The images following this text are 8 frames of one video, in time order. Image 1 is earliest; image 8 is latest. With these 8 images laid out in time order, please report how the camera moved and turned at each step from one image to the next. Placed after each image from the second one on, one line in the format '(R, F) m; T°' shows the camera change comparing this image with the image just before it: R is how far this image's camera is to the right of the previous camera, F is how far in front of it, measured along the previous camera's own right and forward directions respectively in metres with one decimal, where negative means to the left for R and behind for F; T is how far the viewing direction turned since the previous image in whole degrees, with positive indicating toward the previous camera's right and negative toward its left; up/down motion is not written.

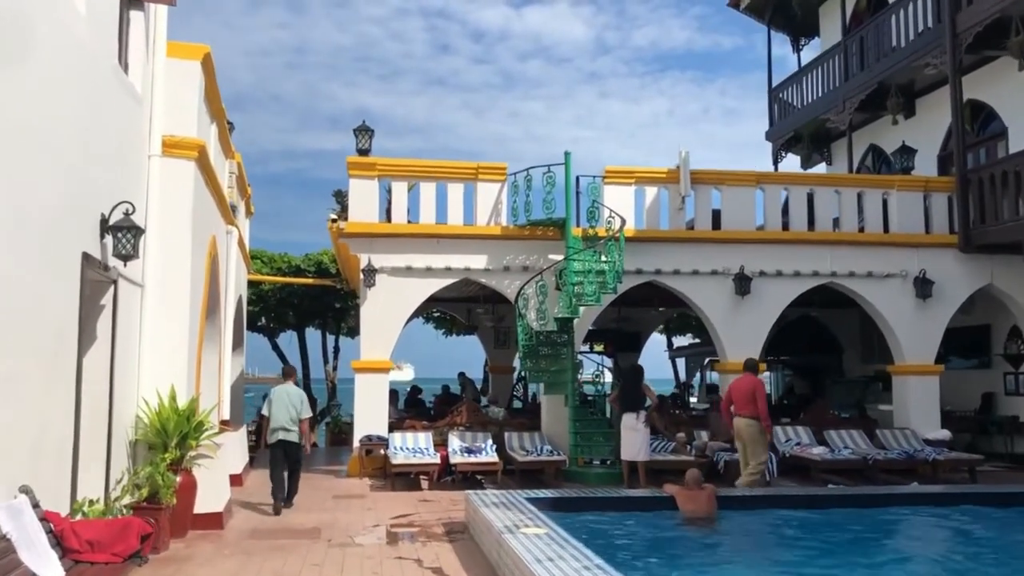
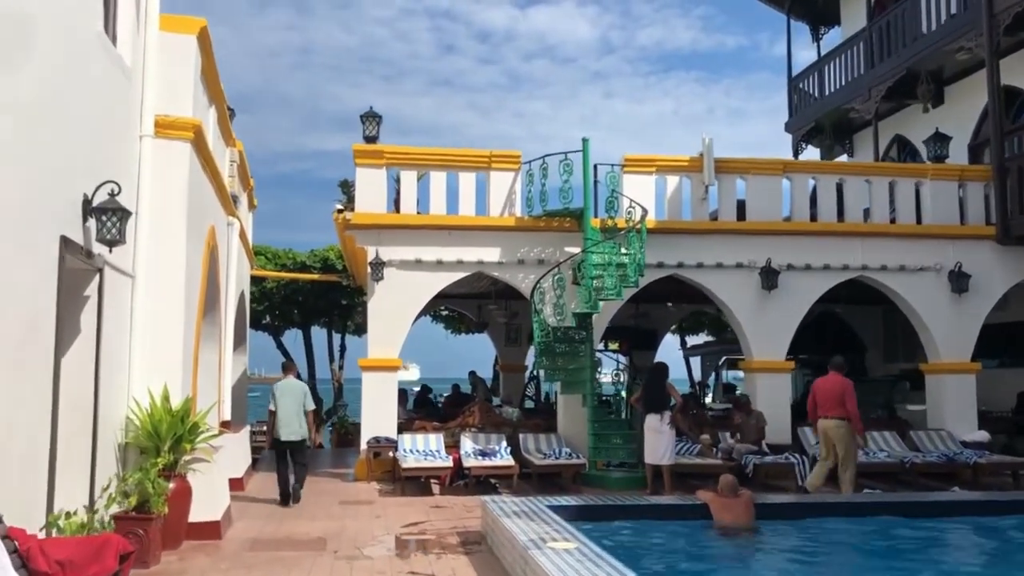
(-0.1, +0.6) m; 0°
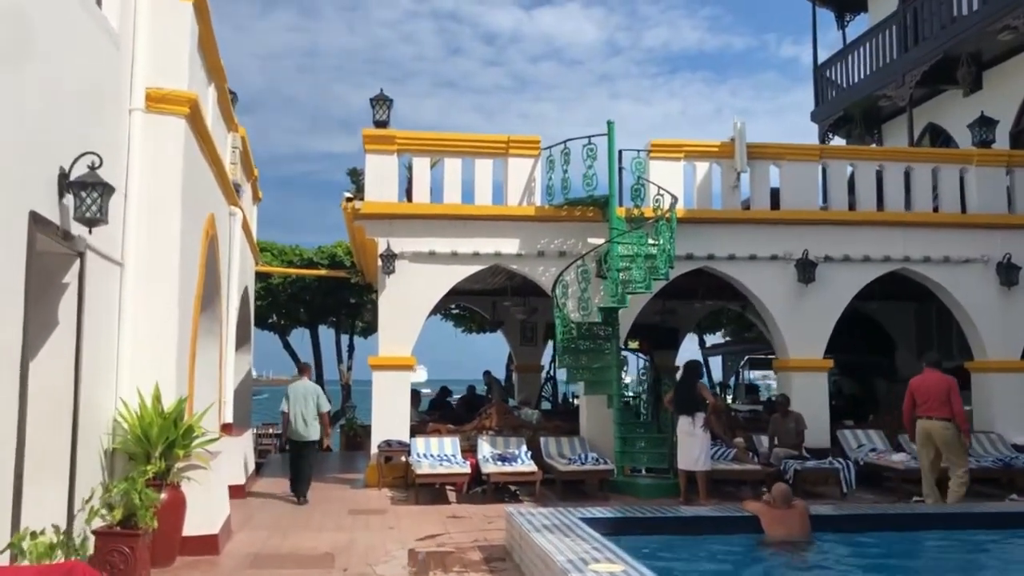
(-0.1, +0.7) m; 0°
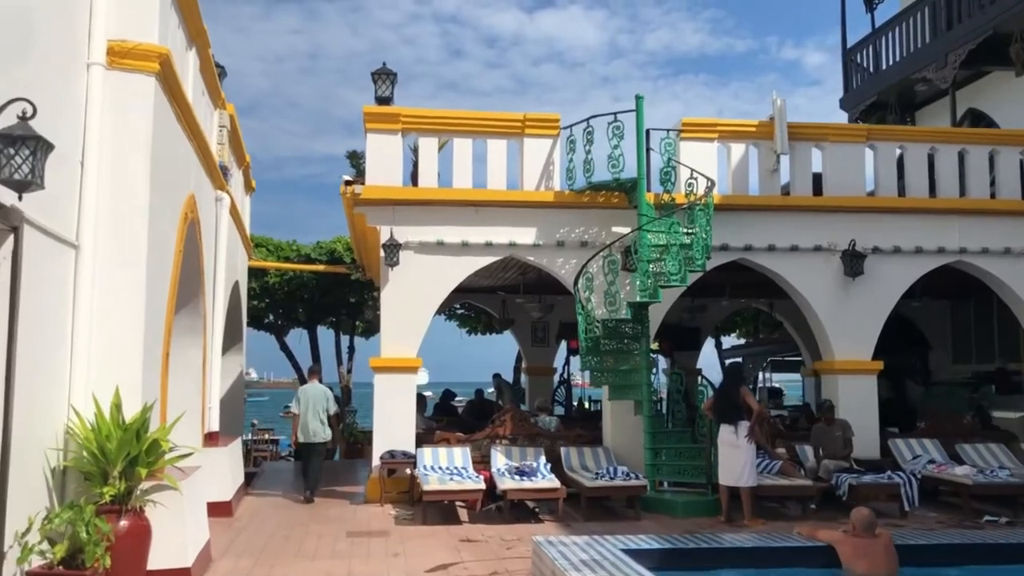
(-0.2, +1.1) m; 0°
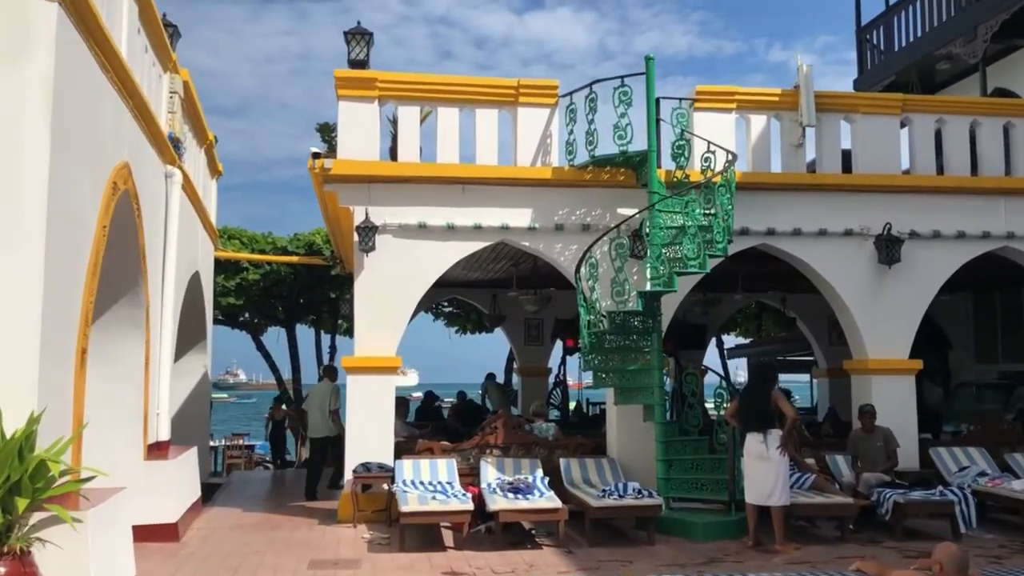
(0.0, +1.2) m; +1°
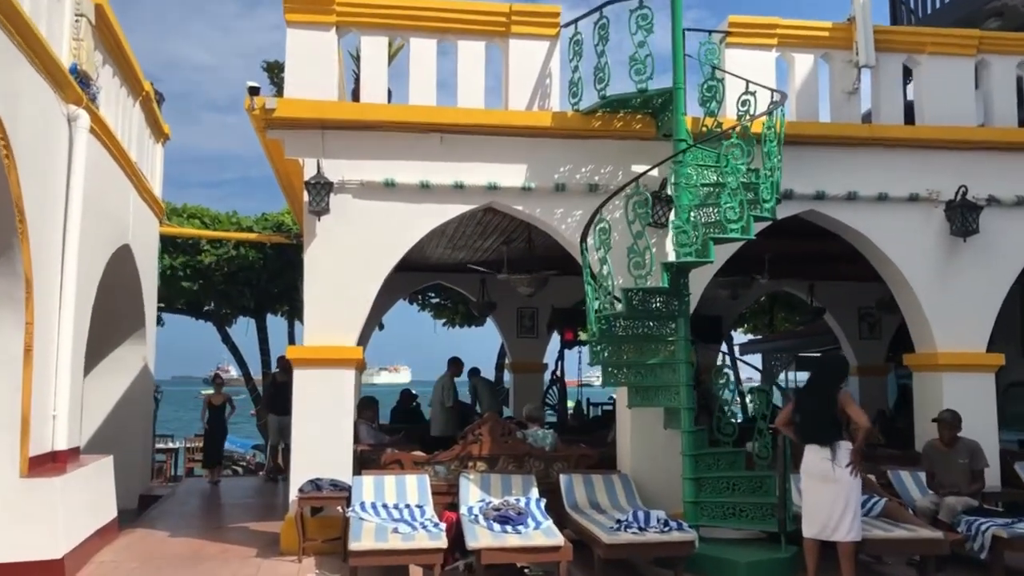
(0.0, +1.7) m; 0°
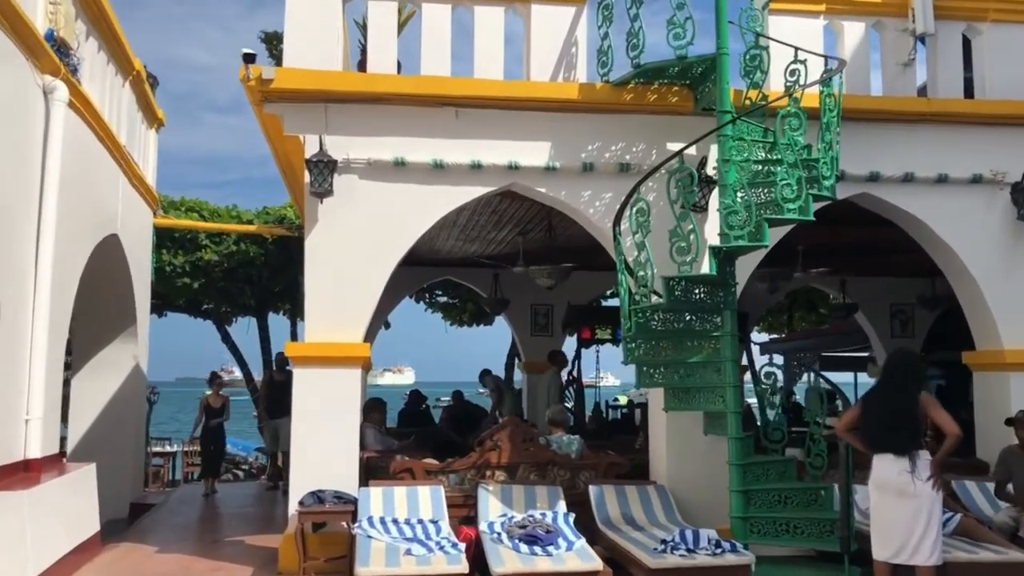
(-0.1, +0.7) m; 0°
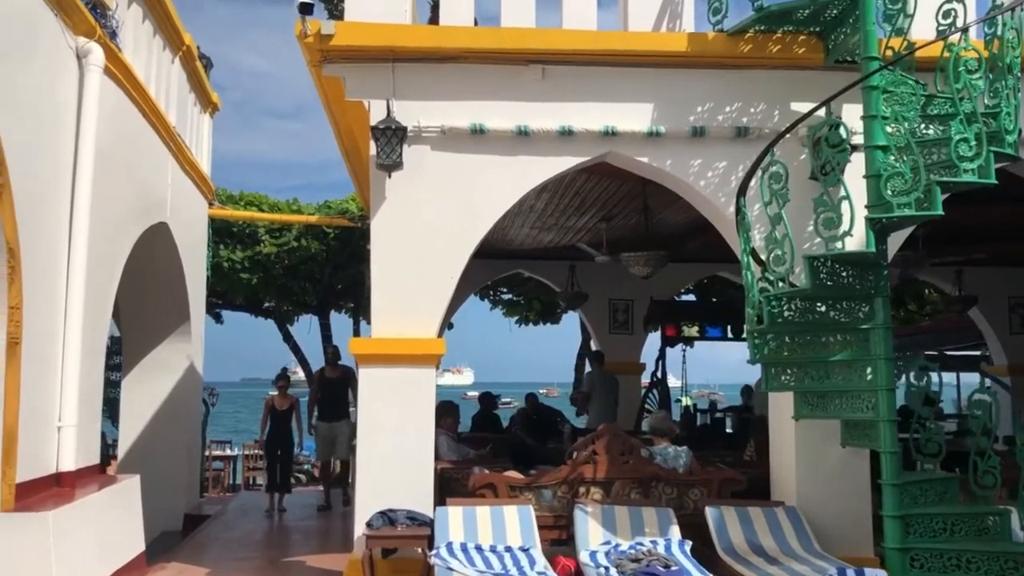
(-0.2, +0.9) m; -4°
